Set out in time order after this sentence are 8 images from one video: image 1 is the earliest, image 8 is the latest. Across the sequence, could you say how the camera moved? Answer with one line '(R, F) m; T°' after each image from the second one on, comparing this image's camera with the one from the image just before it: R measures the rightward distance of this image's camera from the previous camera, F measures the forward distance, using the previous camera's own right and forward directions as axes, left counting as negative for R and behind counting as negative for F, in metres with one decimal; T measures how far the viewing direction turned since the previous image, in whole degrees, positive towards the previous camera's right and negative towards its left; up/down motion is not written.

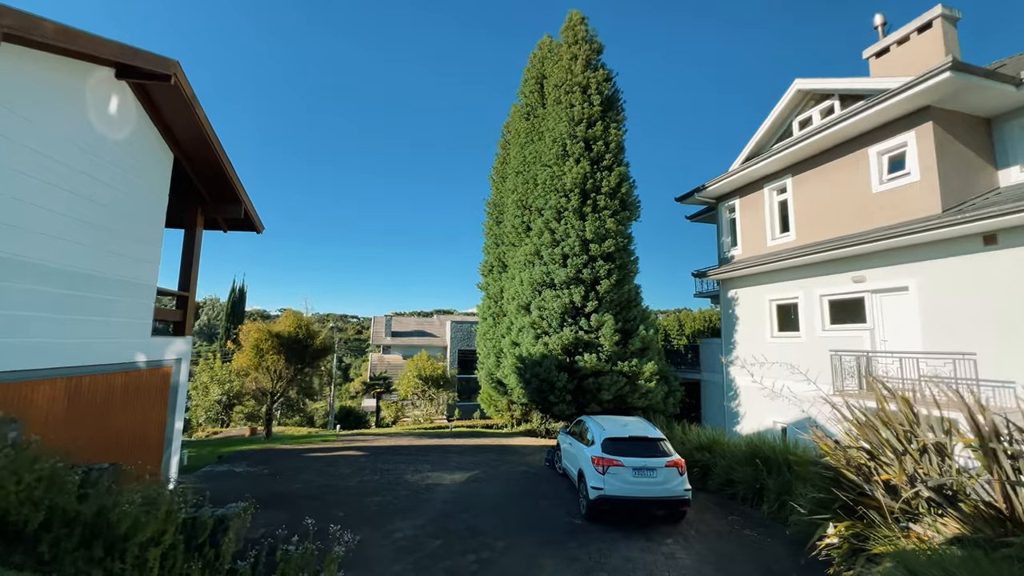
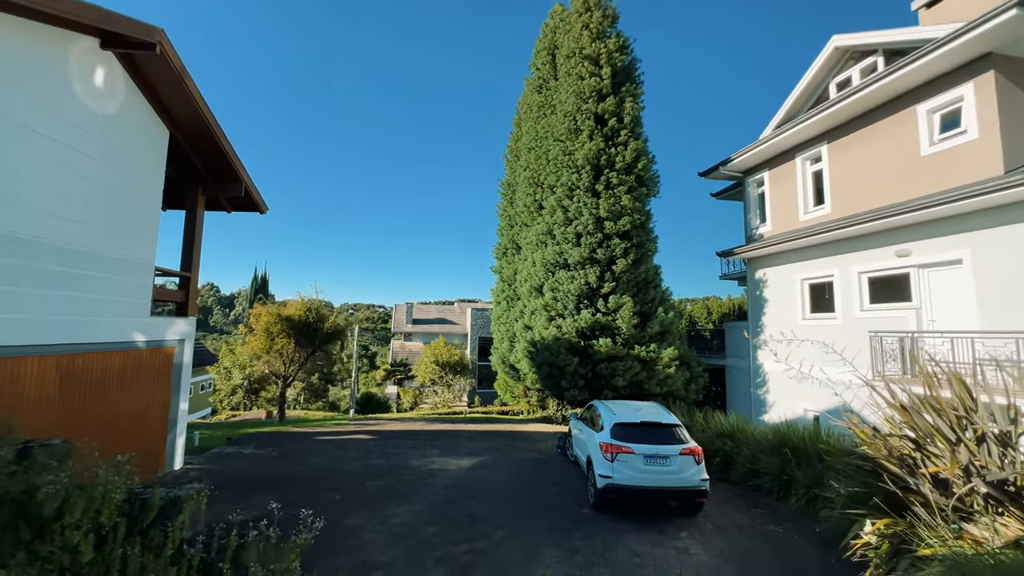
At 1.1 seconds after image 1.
(+0.4, +0.5) m; -3°
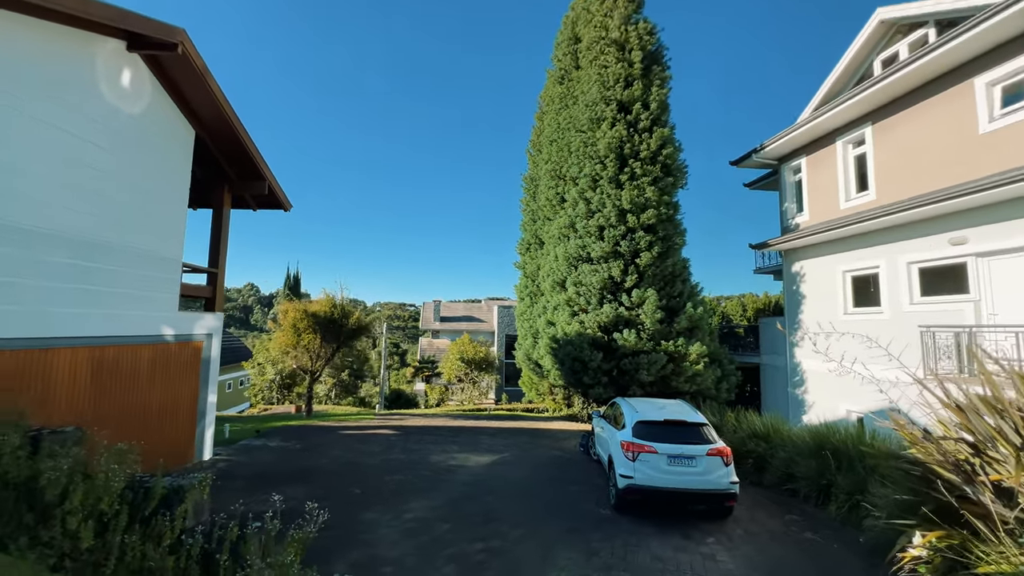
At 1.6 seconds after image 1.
(+0.2, +0.2) m; -4°
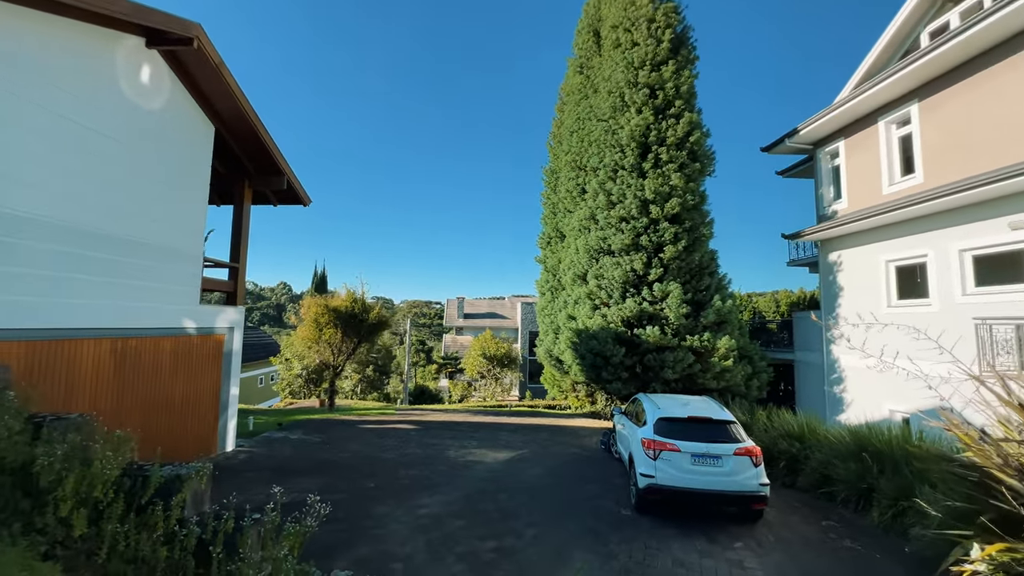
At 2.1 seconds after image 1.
(+0.2, +0.2) m; -3°
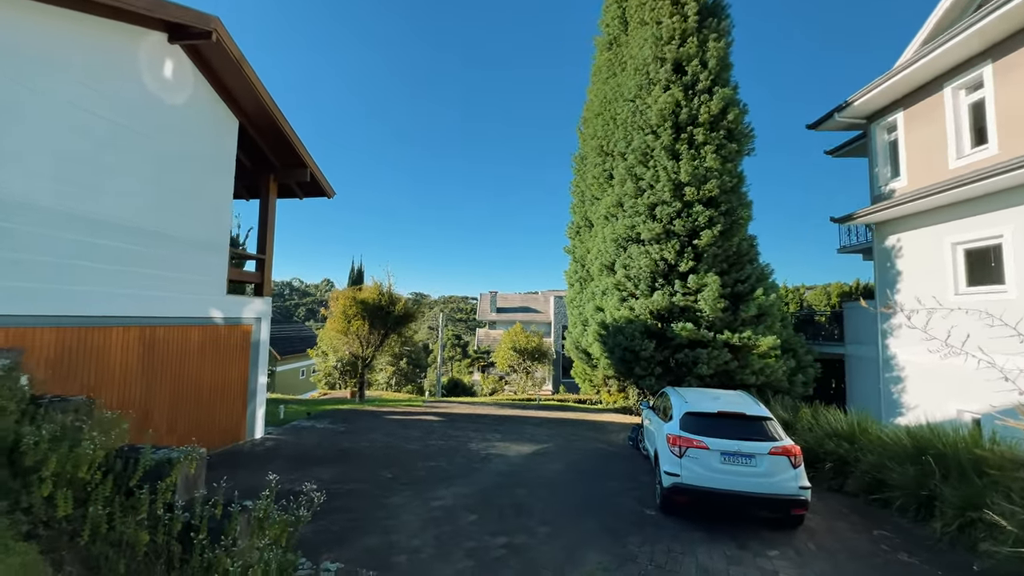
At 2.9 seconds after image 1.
(+0.3, +0.3) m; -5°
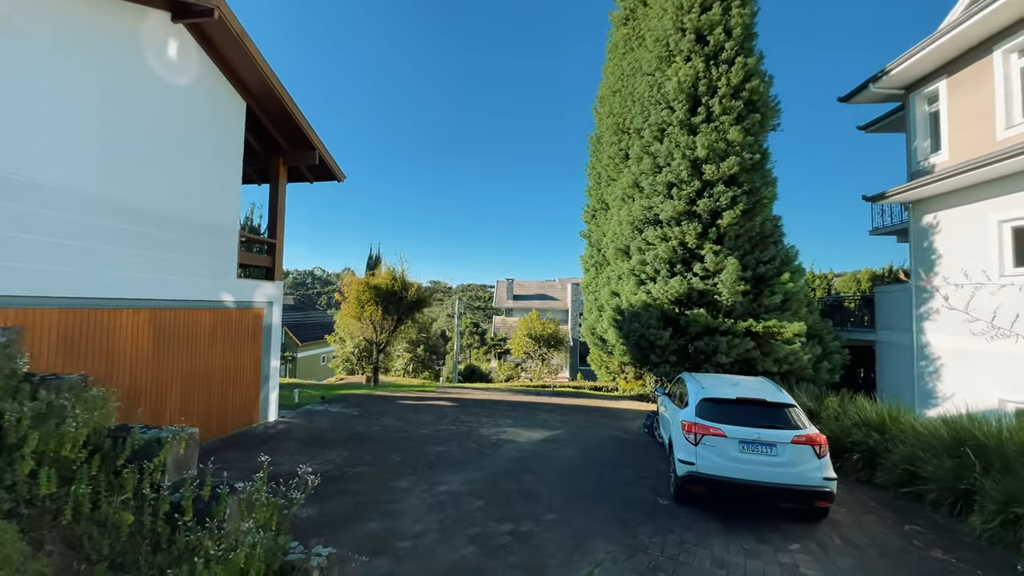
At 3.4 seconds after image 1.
(+0.1, +0.2) m; -2°
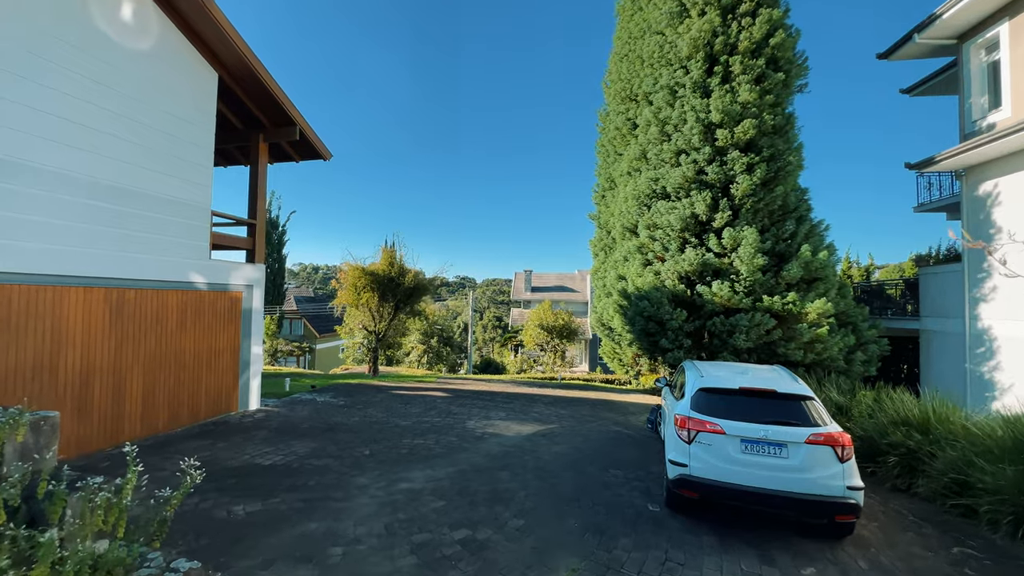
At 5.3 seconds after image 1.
(+0.7, +0.7) m; -4°
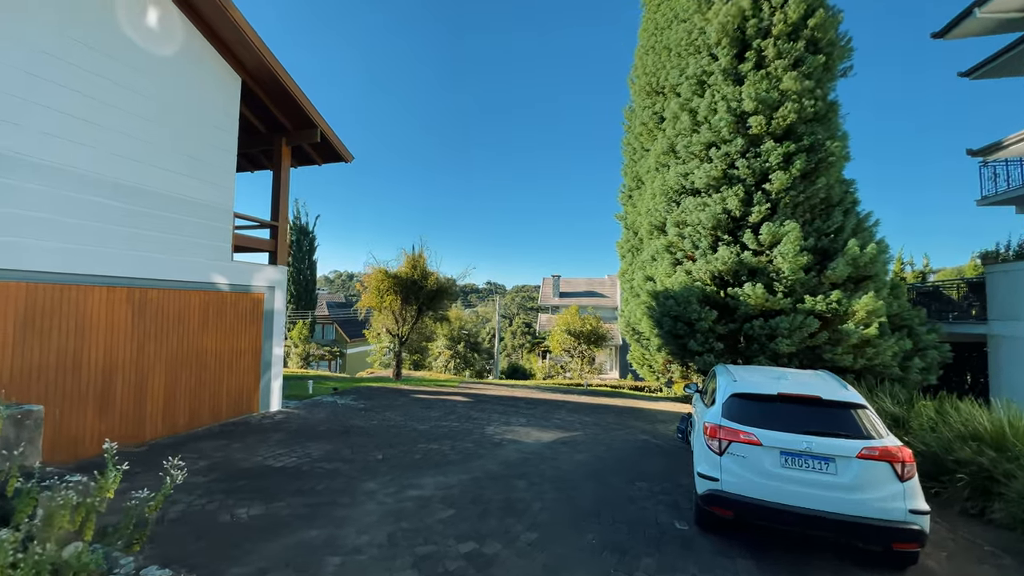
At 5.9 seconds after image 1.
(+0.2, +0.3) m; -4°
